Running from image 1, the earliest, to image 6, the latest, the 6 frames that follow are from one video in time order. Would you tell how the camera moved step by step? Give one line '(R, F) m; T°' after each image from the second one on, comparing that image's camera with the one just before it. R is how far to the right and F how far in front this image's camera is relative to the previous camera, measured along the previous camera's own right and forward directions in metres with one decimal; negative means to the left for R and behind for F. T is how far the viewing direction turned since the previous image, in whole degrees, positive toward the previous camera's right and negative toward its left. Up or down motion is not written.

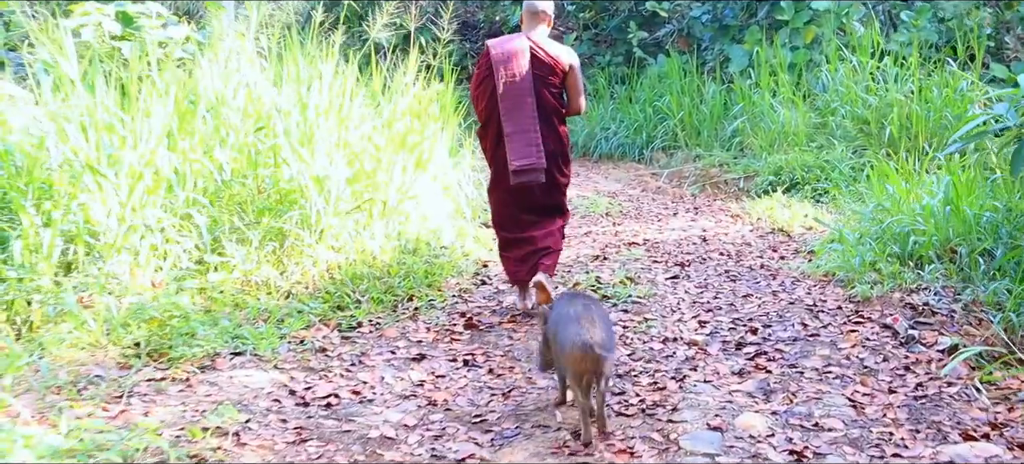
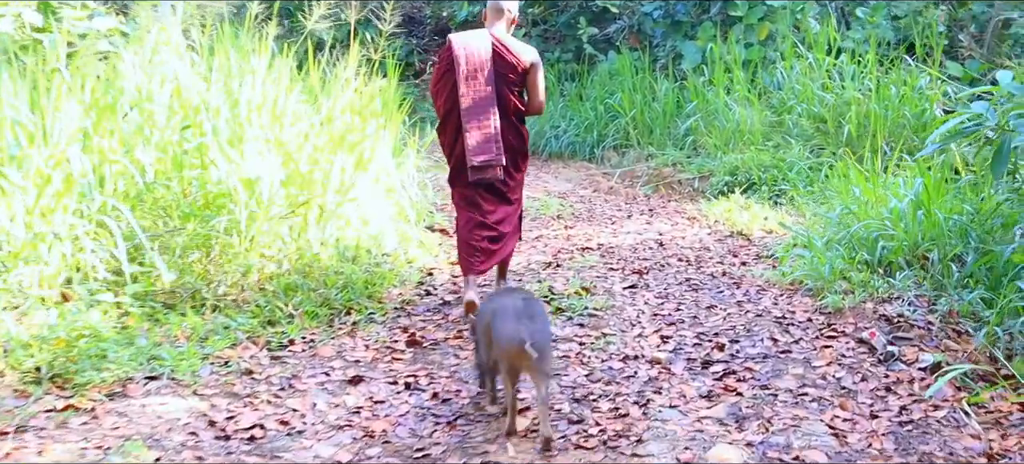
(0.0, +0.3) m; +2°
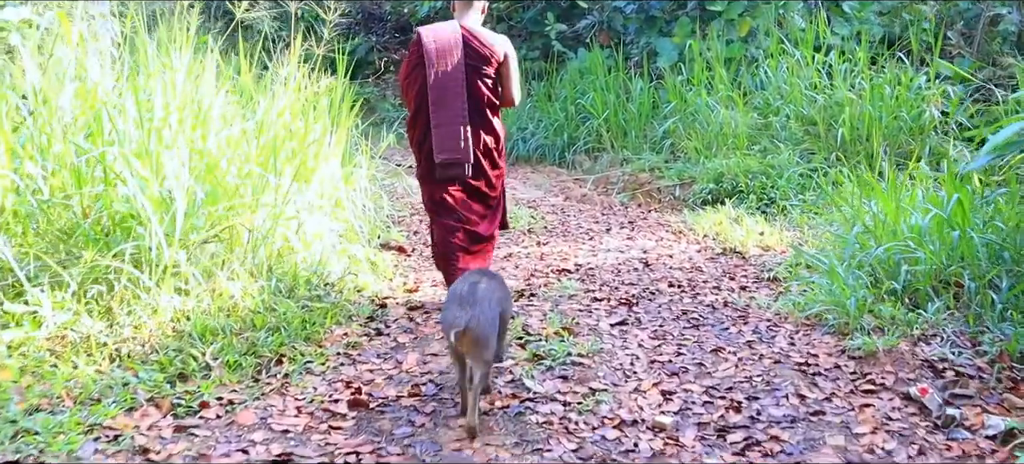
(0.0, +0.7) m; +2°
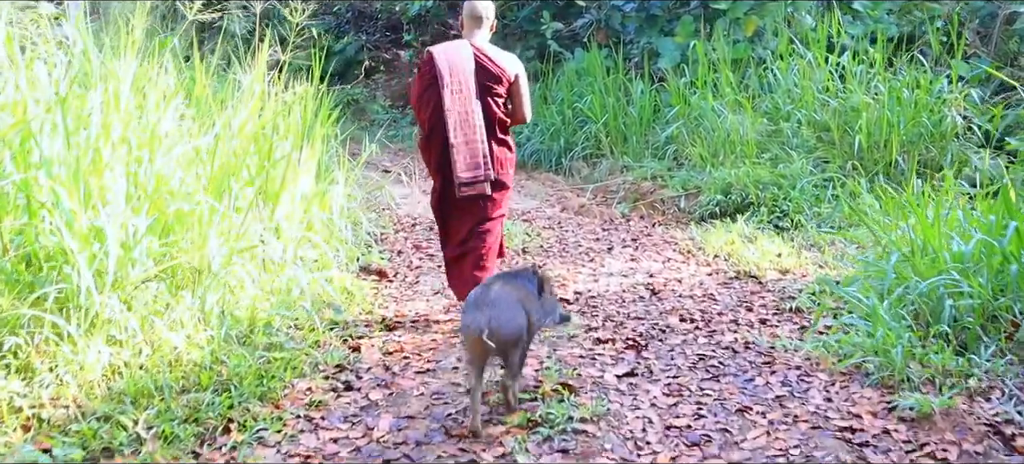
(0.0, +0.5) m; 0°
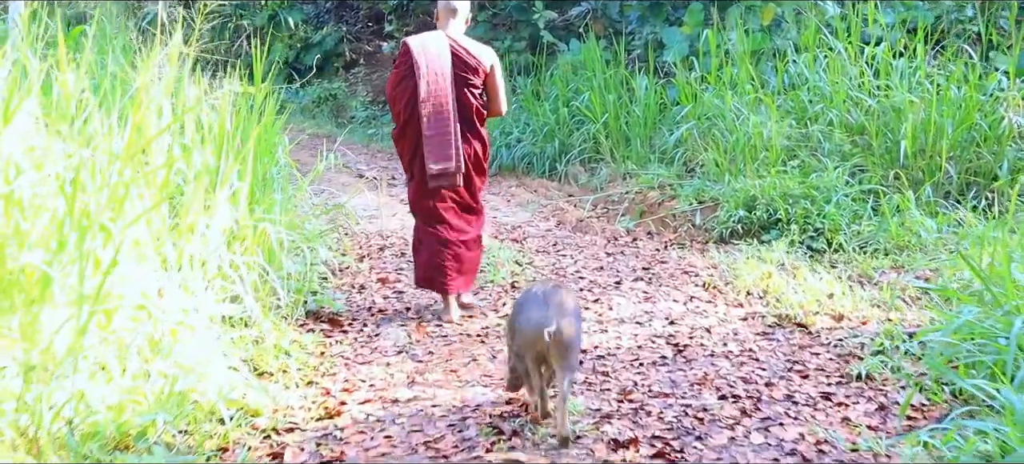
(0.0, +1.0) m; 0°
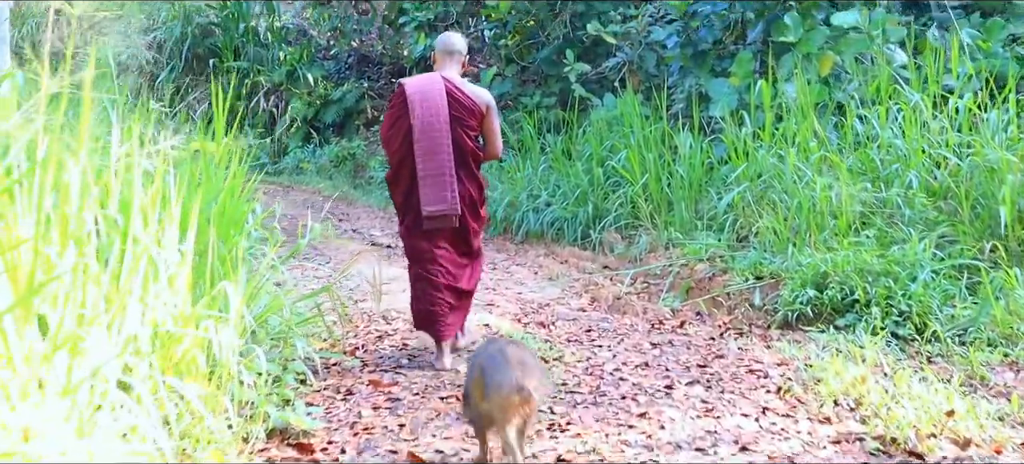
(0.0, +0.9) m; -1°
